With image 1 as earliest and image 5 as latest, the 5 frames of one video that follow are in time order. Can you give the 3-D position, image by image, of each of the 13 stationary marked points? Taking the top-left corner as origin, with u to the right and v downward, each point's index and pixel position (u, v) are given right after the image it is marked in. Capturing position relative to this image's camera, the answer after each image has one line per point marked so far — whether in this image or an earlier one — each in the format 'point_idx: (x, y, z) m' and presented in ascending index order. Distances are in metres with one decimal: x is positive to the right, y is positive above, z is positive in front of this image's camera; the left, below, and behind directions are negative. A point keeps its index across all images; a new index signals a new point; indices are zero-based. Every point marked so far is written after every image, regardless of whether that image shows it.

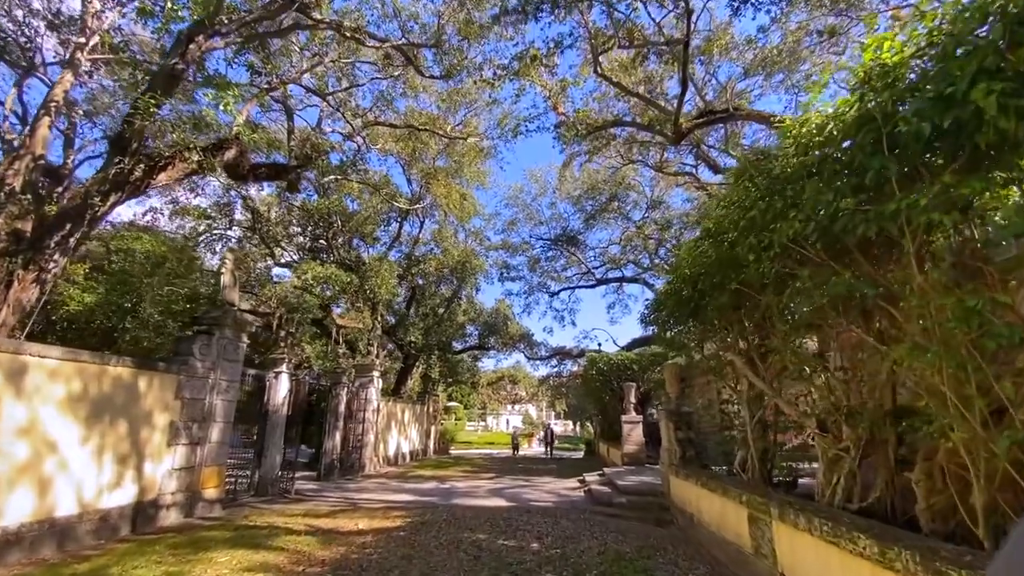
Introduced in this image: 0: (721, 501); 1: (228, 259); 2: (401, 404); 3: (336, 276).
0: (+2.4, -2.4, +5.5) m
1: (-5.3, +0.5, +9.1) m
2: (-4.2, -4.5, +18.5) m
3: (-6.1, +0.4, +16.7) m
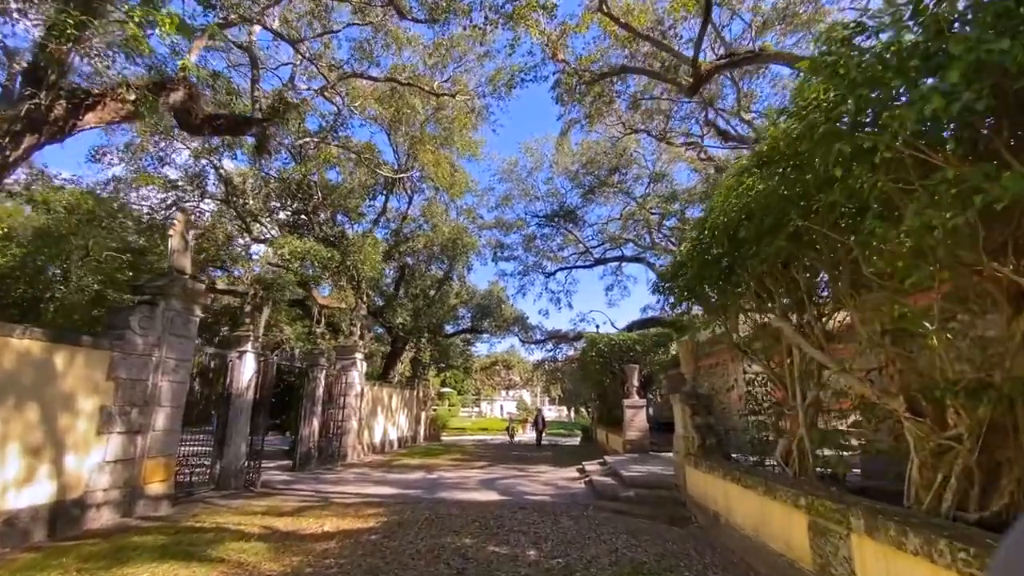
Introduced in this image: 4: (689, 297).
0: (+2.3, -2.0, +4.4) m
1: (-5.4, +1.1, +7.8) m
2: (-4.5, -3.7, +17.5) m
3: (-6.3, +1.2, +15.5) m
4: (+2.3, -0.1, +6.2) m
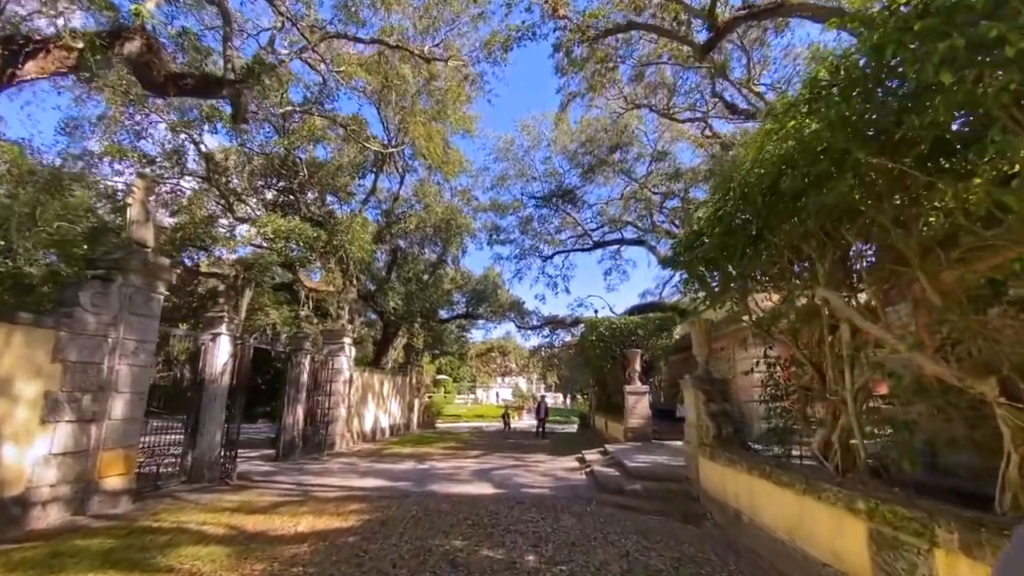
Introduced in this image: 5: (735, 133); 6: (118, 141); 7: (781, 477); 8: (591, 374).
0: (+2.3, -1.7, +3.8) m
1: (-5.5, +1.5, +7.1) m
2: (-4.6, -3.0, +16.8) m
3: (-6.4, +1.7, +14.7) m
4: (+2.2, +0.2, +5.5) m
5: (+7.1, +4.9, +15.5) m
6: (-12.1, +4.5, +14.9) m
7: (+2.3, -1.6, +4.1) m
8: (+2.5, -2.8, +15.6) m
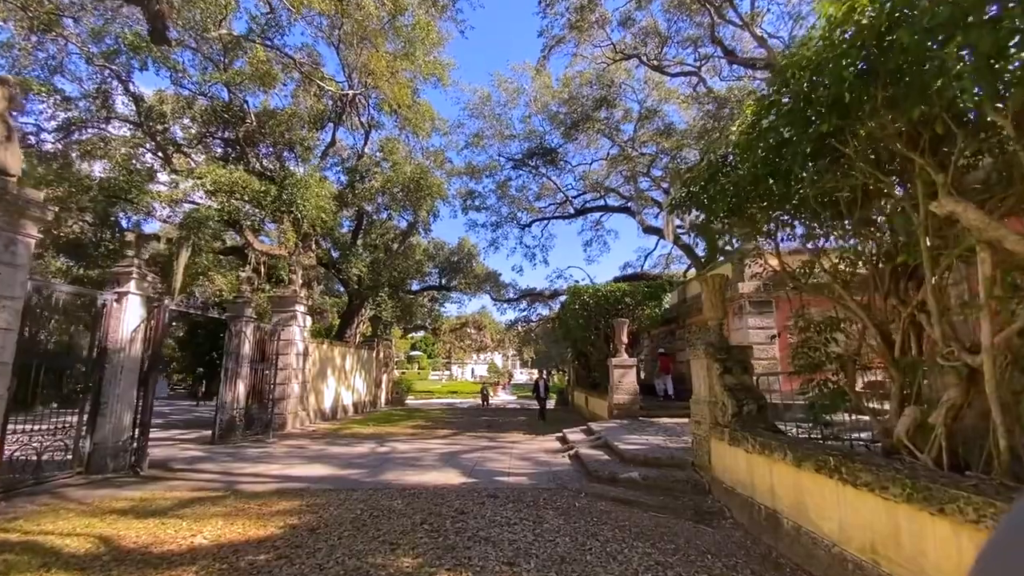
0: (+2.1, -1.2, +2.7) m
1: (-5.8, +2.1, +5.4) m
2: (-5.4, -1.9, +15.3) m
3: (-7.1, +2.8, +12.9) m
4: (+2.0, +0.7, +4.3) m
5: (+6.5, +5.9, +14.2) m
6: (-12.8, +5.6, +12.7) m
7: (+2.1, -1.1, +2.9) m
8: (+1.8, -1.7, +14.4) m
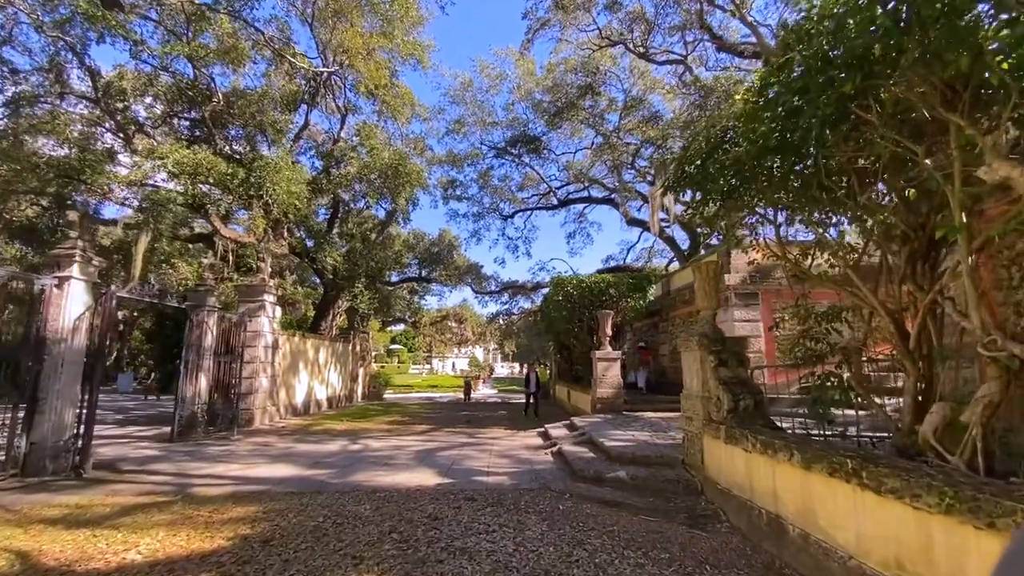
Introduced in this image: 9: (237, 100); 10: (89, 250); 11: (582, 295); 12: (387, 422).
0: (+2.0, -1.1, +2.3) m
1: (-6.0, +2.3, +4.7) m
2: (-6.0, -1.6, +14.7) m
3: (-7.5, +3.1, +12.2) m
4: (+1.8, +0.9, +3.9) m
5: (+6.0, +6.1, +14.0) m
6: (-13.2, +5.9, +11.7) m
7: (+2.0, -1.0, +2.6) m
8: (+1.2, -1.5, +14.1) m
9: (-8.0, +5.5, +14.0) m
10: (-5.9, +0.5, +6.7) m
11: (+1.9, -0.2, +13.0) m
12: (-3.1, -3.3, +12.1) m
